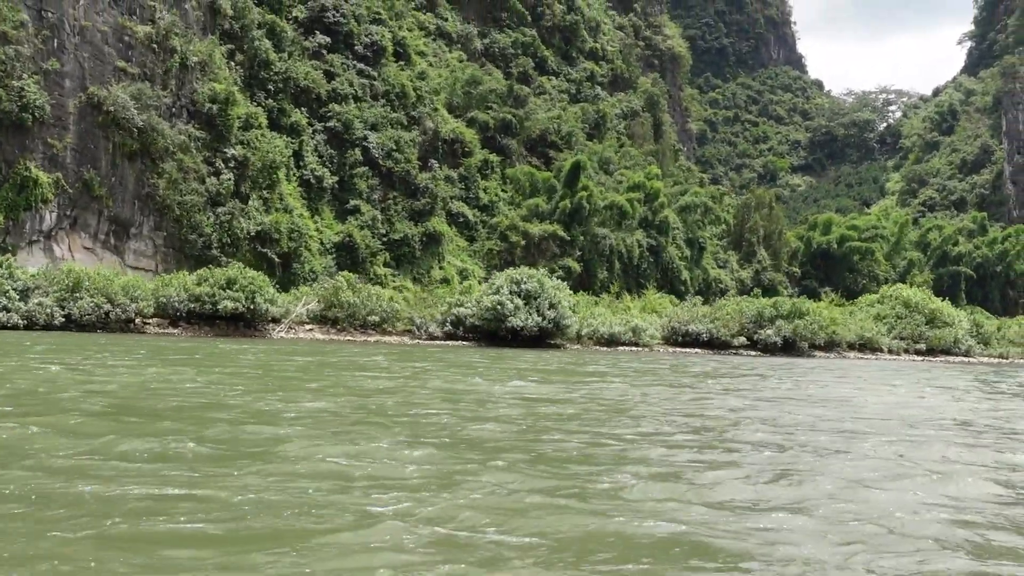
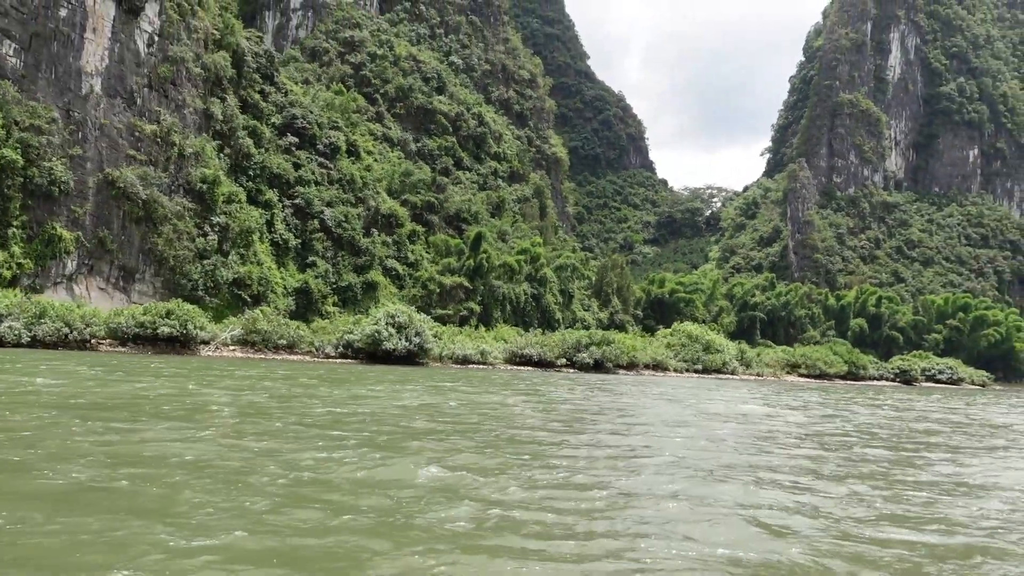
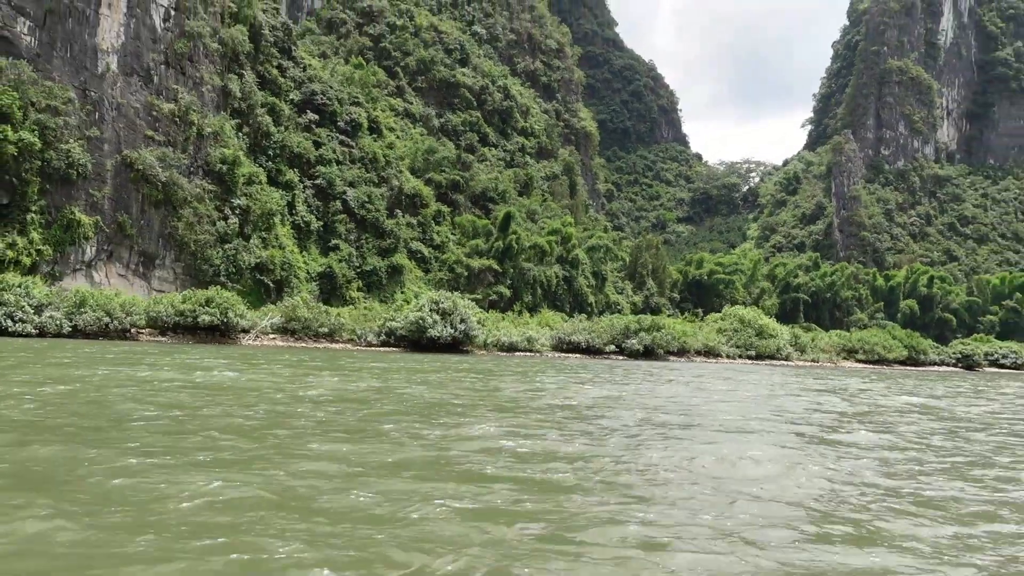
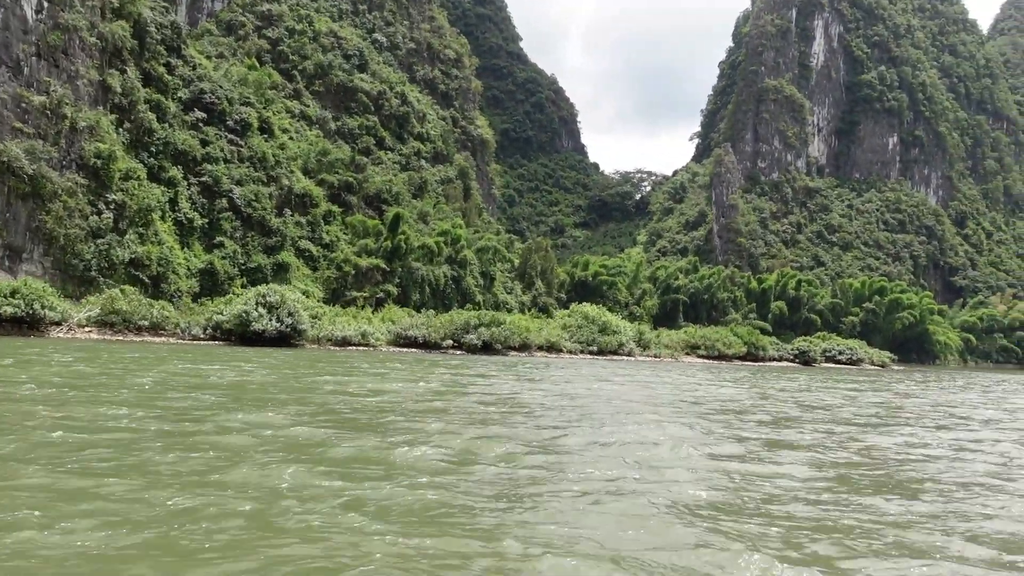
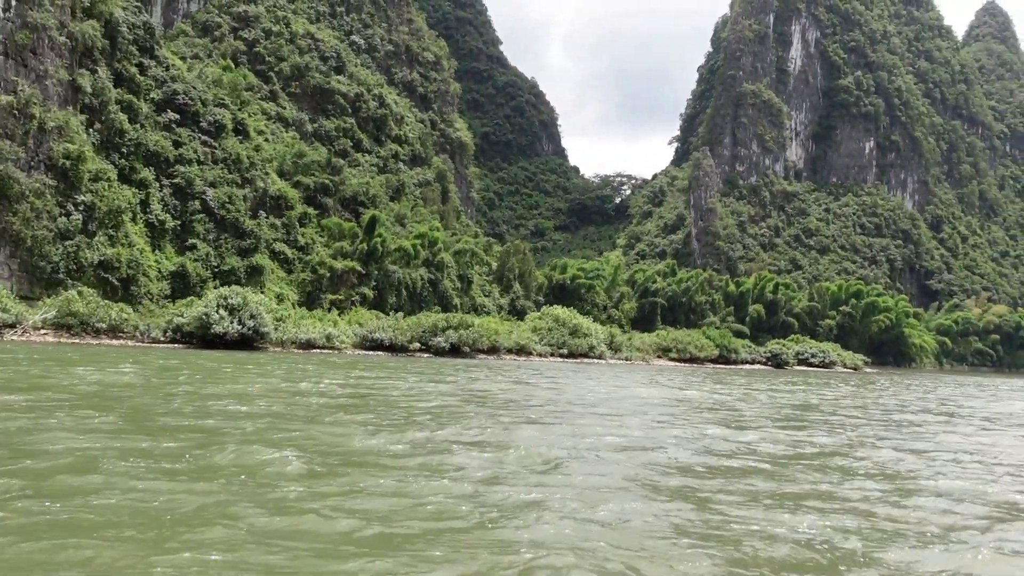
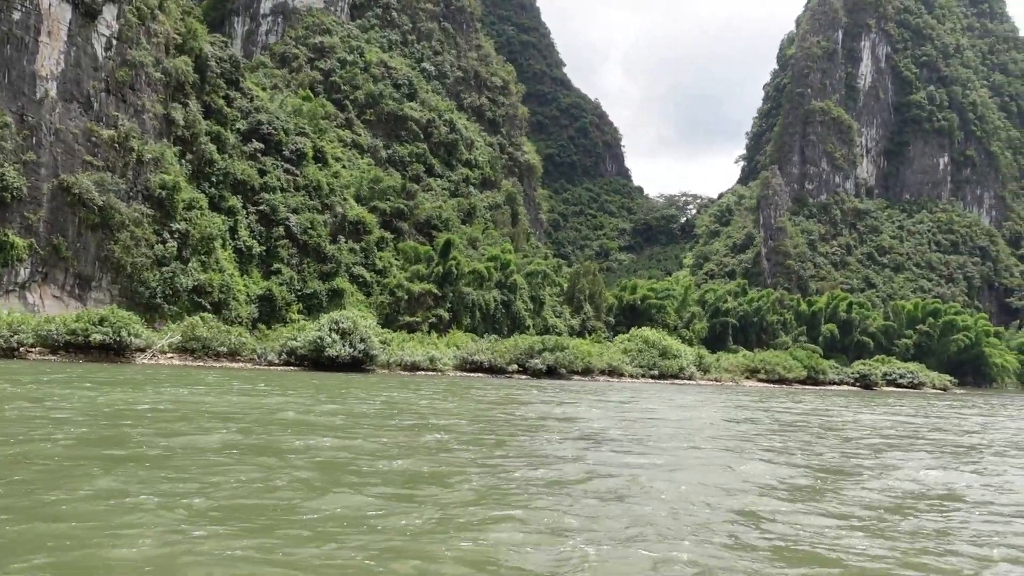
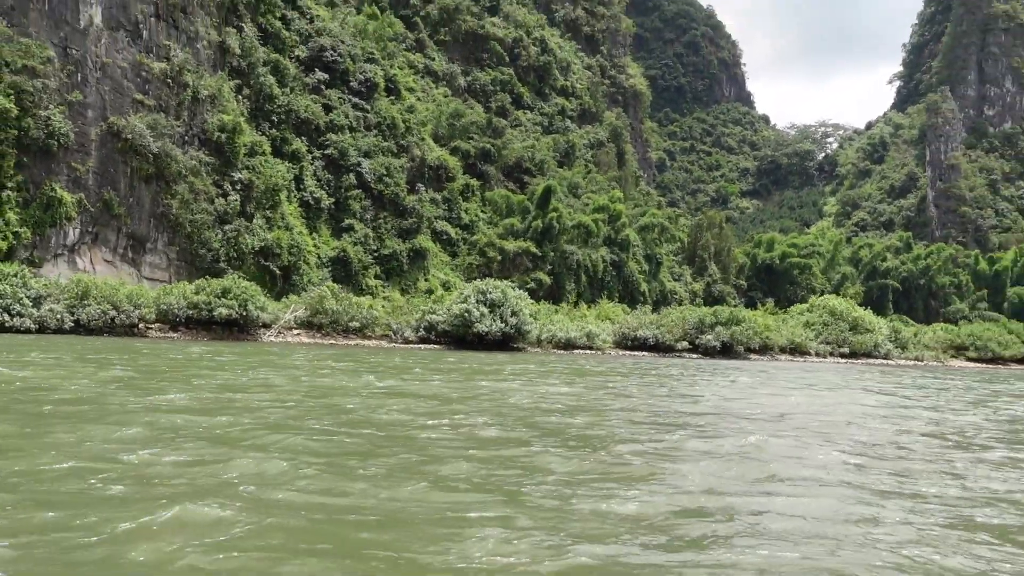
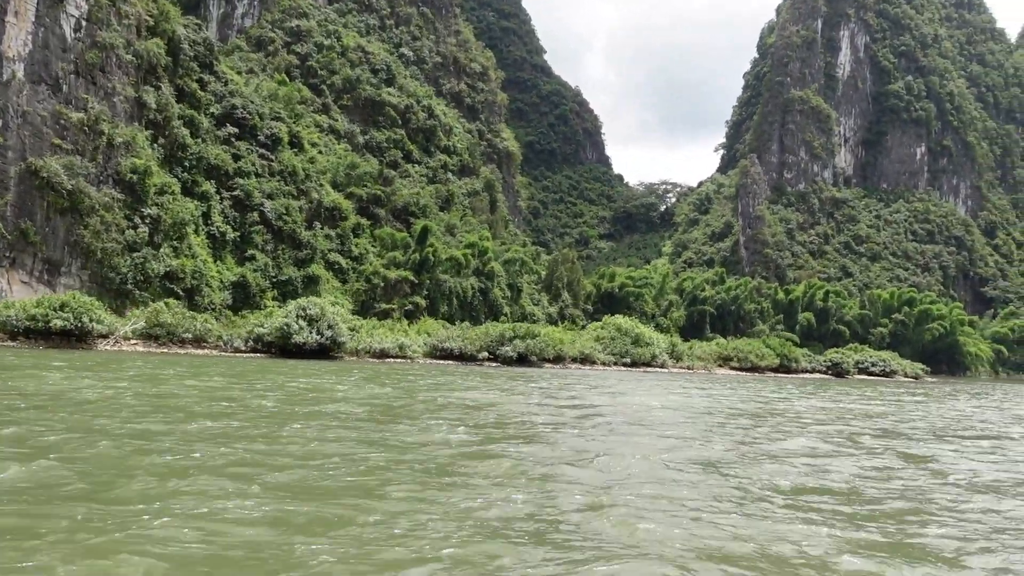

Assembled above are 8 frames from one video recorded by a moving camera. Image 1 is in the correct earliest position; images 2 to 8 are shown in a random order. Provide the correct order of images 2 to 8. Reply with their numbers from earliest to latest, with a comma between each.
7, 3, 2, 6, 8, 4, 5
